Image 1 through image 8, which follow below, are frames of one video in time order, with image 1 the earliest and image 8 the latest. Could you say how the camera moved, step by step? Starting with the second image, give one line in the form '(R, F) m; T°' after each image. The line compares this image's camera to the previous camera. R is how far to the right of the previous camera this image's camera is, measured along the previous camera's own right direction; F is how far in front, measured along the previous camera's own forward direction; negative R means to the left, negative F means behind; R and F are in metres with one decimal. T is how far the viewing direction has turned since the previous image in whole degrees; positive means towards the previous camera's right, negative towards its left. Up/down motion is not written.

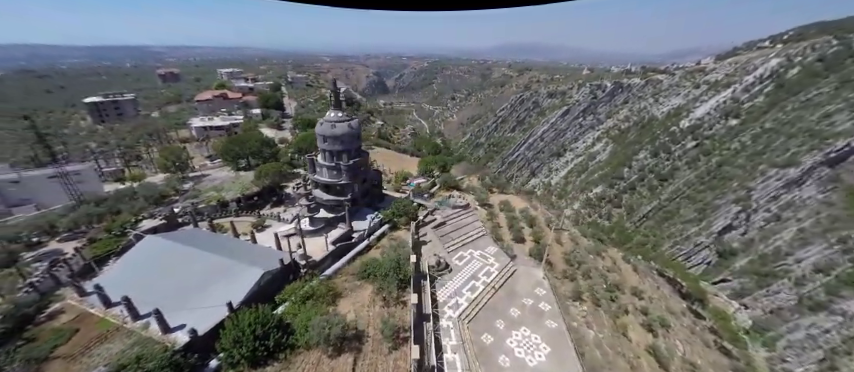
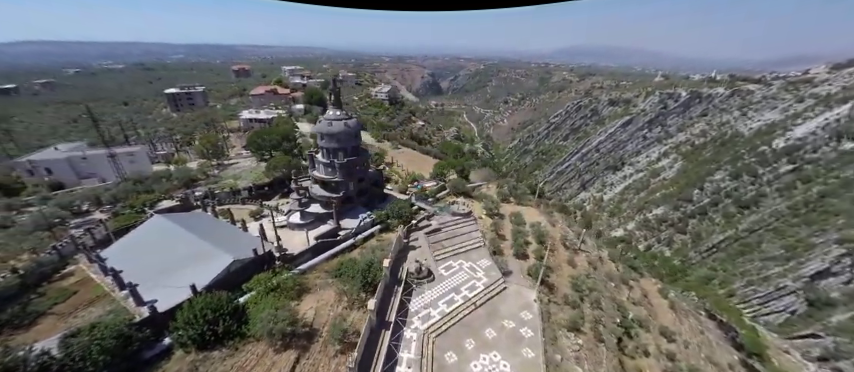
(+5.2, +1.1) m; -9°
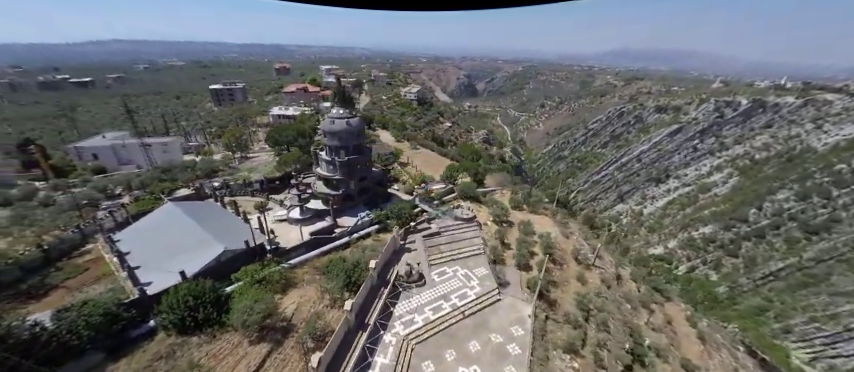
(+3.1, +0.7) m; -6°
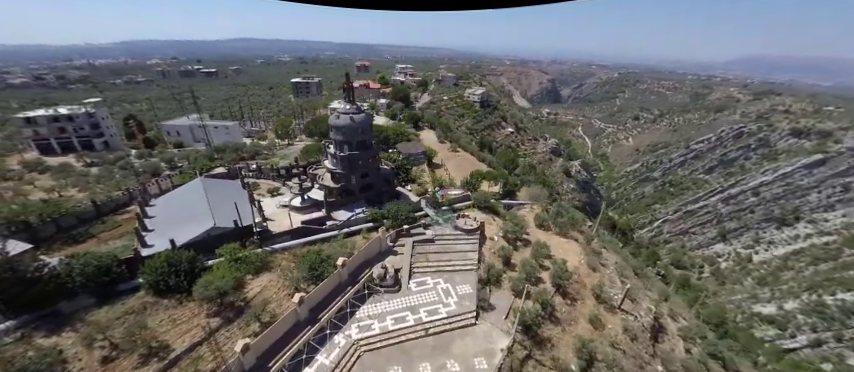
(+6.8, +2.0) m; -13°
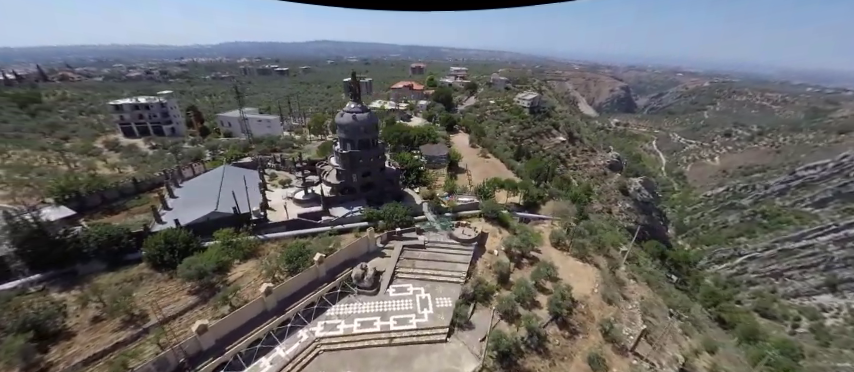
(+5.4, +1.3) m; -10°
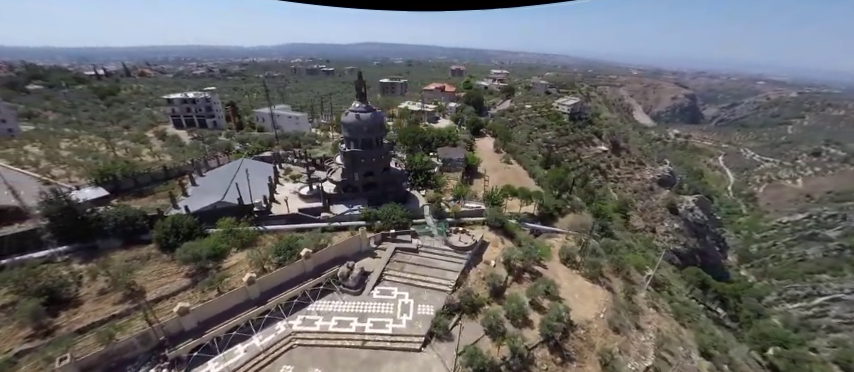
(+3.9, +0.8) m; -7°
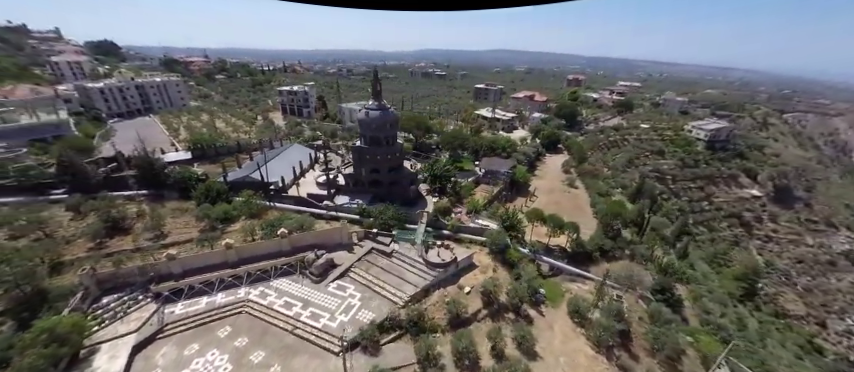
(+10.6, +3.4) m; -20°
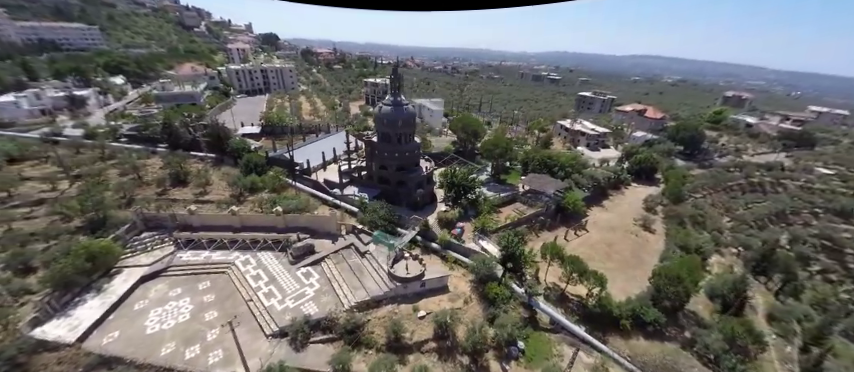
(+9.5, +4.0) m; -19°
